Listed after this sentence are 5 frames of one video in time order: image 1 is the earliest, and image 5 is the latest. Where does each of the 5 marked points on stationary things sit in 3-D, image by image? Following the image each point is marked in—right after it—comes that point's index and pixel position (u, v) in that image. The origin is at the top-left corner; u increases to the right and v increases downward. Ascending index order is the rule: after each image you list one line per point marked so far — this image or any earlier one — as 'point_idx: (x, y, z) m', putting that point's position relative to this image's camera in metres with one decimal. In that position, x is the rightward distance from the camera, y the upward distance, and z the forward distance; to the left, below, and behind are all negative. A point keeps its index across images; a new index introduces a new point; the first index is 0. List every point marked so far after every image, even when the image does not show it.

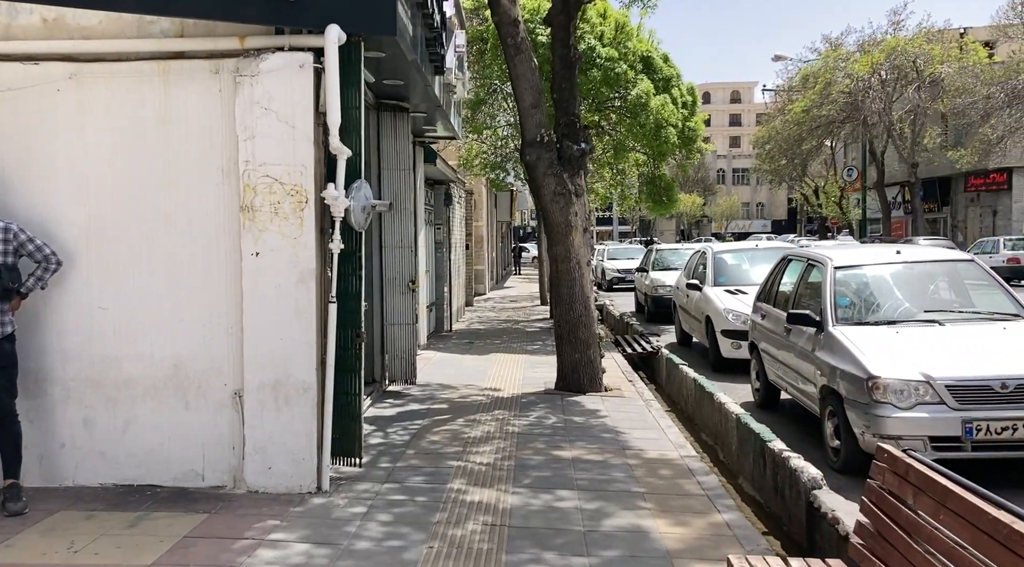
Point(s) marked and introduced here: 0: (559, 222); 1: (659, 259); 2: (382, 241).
0: (+0.5, +0.7, +10.2) m
1: (+3.1, +0.5, +19.0) m
2: (-1.4, +0.5, +9.8) m
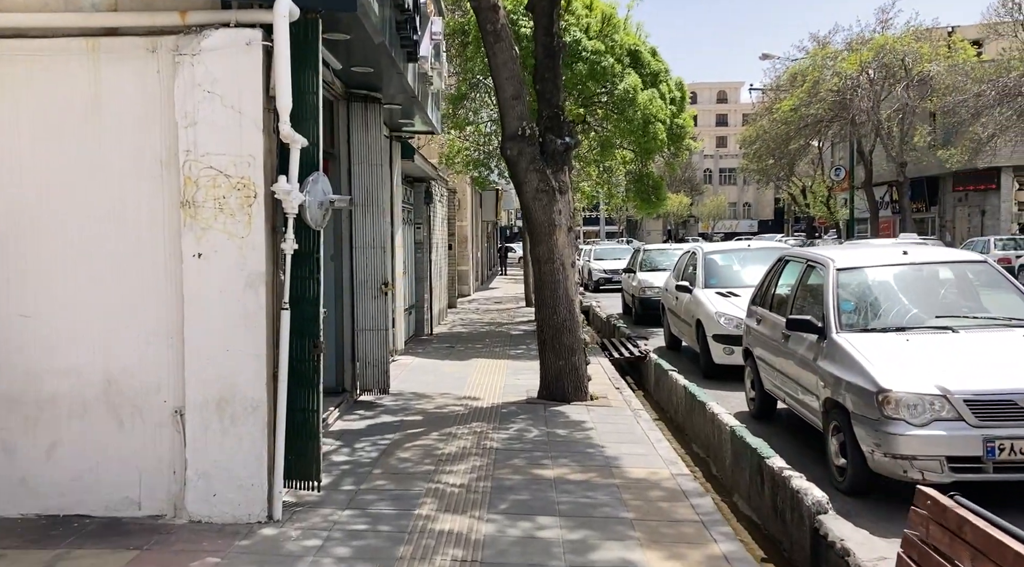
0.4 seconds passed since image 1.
0: (+0.3, +0.7, +9.6) m
1: (+2.8, +0.5, +18.5) m
2: (-1.6, +0.4, +9.2) m
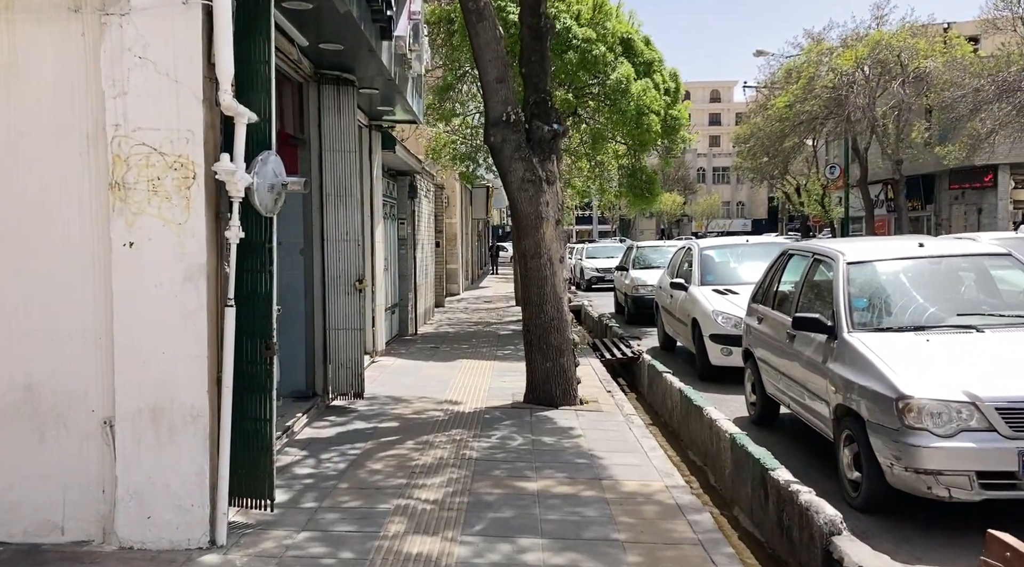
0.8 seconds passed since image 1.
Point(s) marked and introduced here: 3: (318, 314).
0: (+0.2, +0.7, +9.0) m
1: (+2.5, +0.5, +17.9) m
2: (-1.8, +0.5, +8.6) m
3: (-1.9, -0.3, +8.6) m
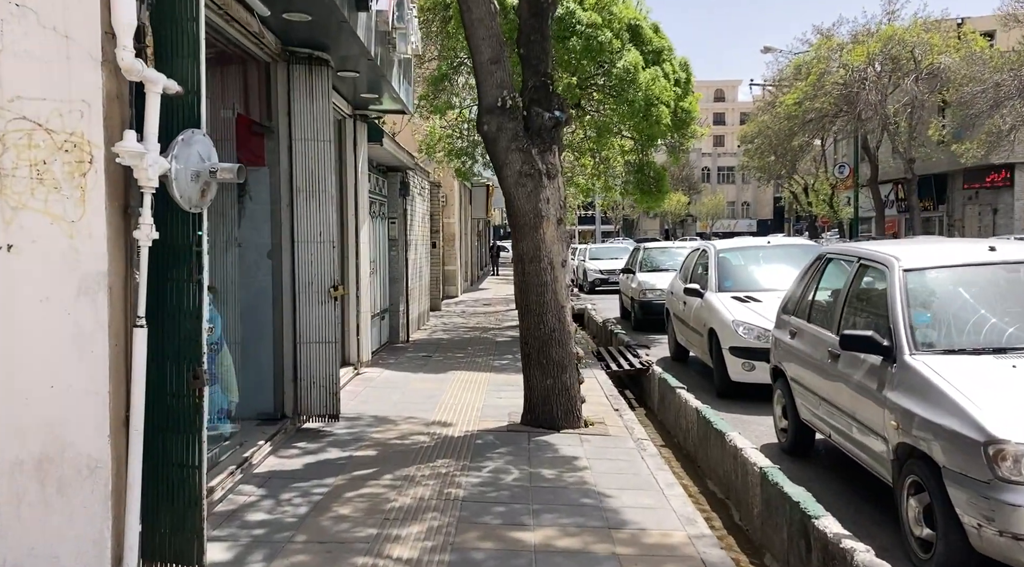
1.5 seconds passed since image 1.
0: (+0.1, +0.7, +8.0) m
1: (+2.5, +0.5, +16.9) m
2: (-1.8, +0.4, +7.6) m
3: (-1.9, -0.3, +7.6) m
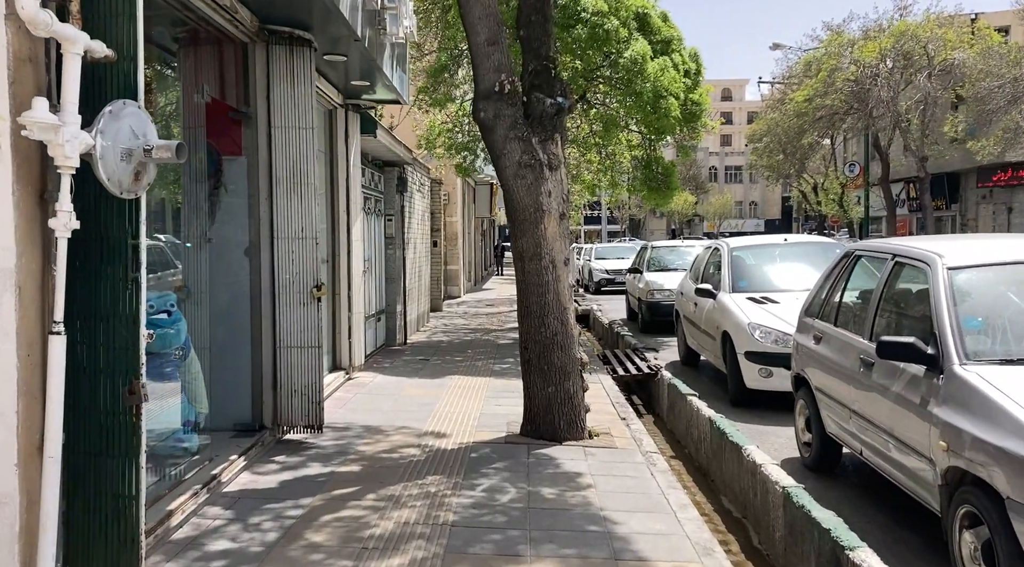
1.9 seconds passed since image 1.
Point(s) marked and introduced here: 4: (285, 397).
0: (+0.1, +0.7, +7.4) m
1: (+2.6, +0.5, +16.2) m
2: (-1.8, +0.4, +7.0) m
3: (-1.9, -0.3, +7.0) m
4: (-1.8, -0.9, +7.0) m
